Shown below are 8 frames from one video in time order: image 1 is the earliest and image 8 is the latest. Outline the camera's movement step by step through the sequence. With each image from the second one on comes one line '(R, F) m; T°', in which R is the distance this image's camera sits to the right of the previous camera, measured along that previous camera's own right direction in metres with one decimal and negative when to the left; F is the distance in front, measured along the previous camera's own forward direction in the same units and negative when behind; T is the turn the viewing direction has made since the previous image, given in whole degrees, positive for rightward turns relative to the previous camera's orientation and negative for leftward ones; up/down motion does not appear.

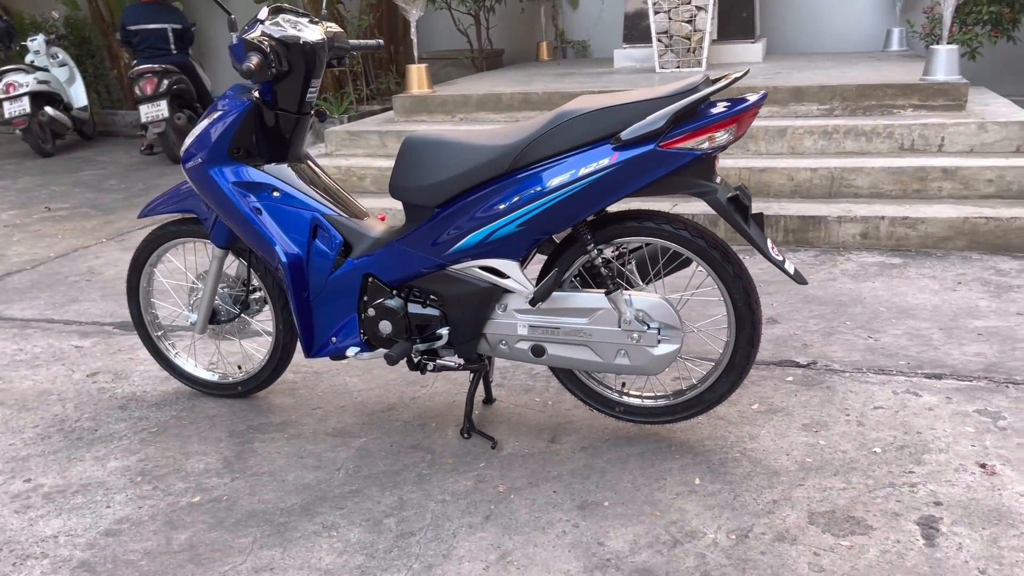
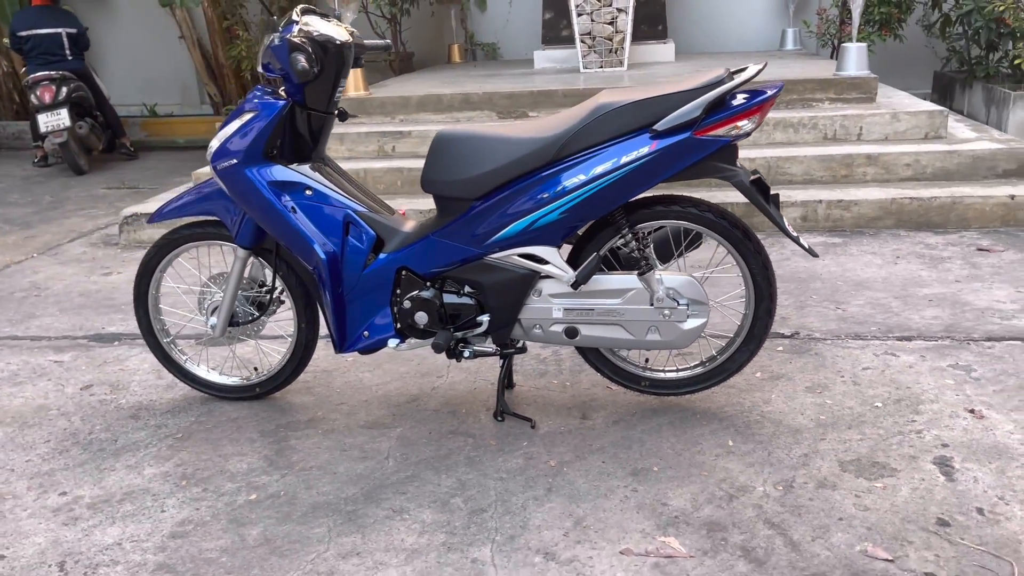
(-0.5, -0.1) m; +8°
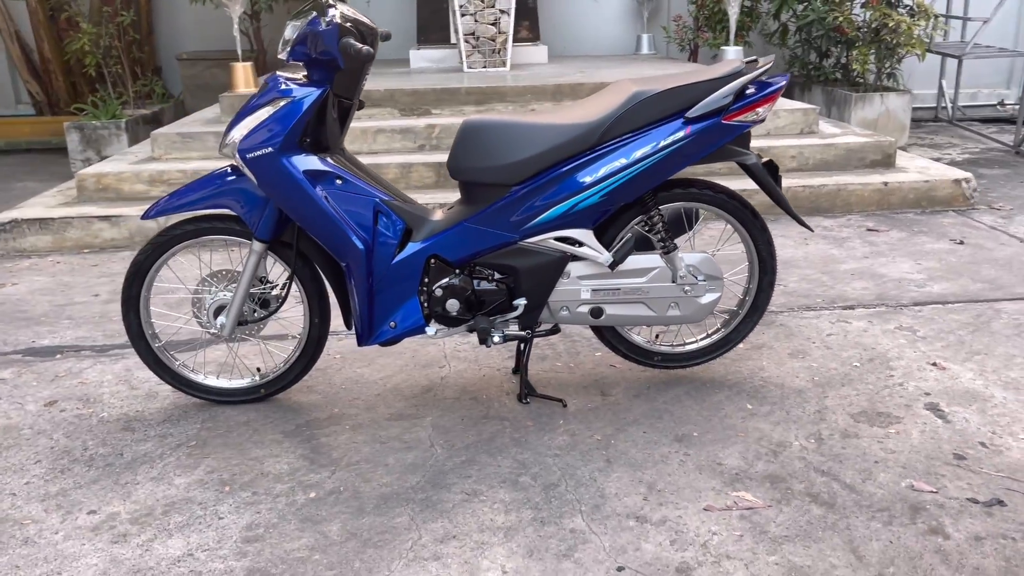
(-0.7, 0.0) m; +13°
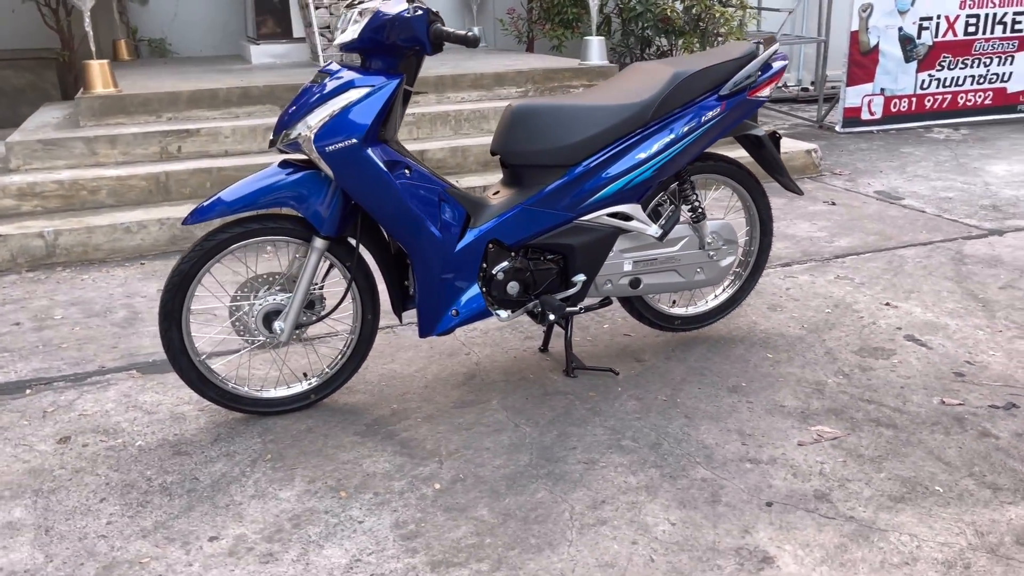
(-1.0, +0.1) m; +15°
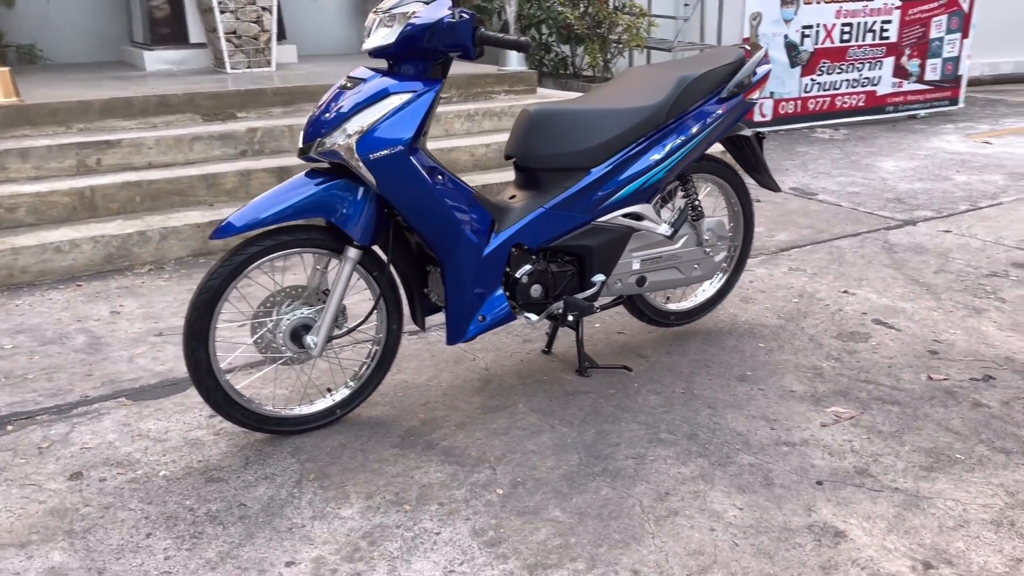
(-0.6, 0.0) m; +9°
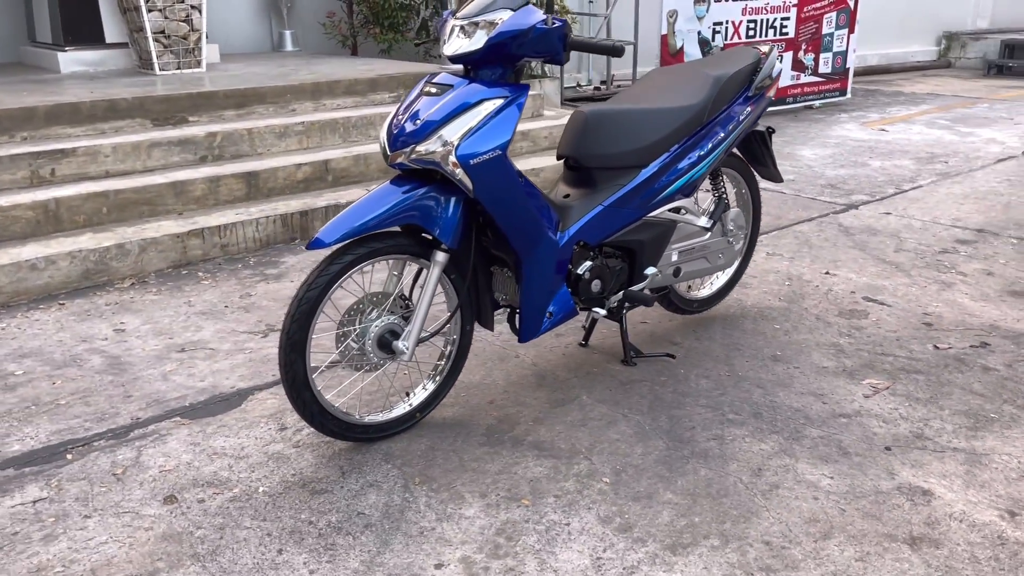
(-0.7, 0.0) m; +9°
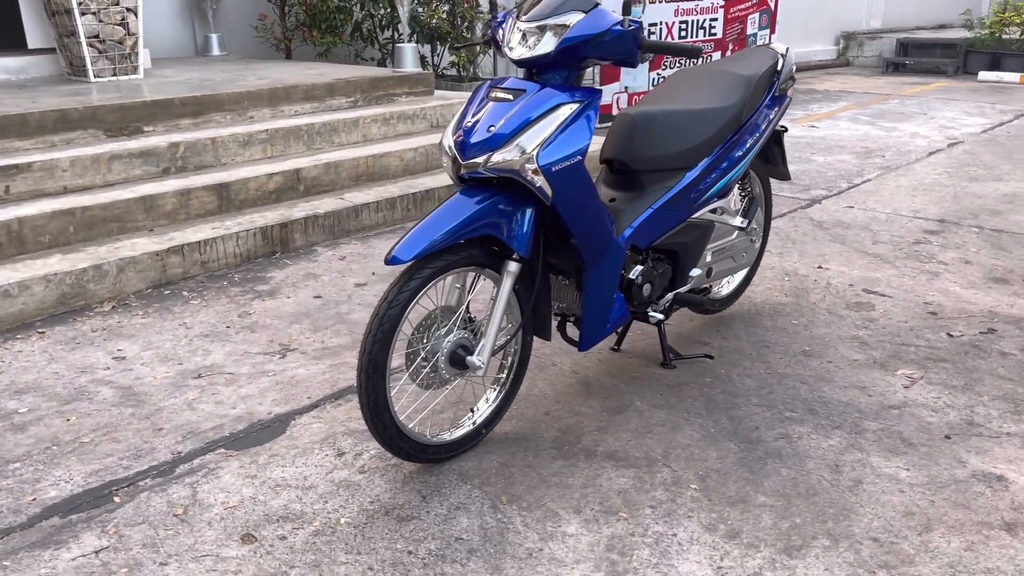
(-0.5, +0.1) m; +7°
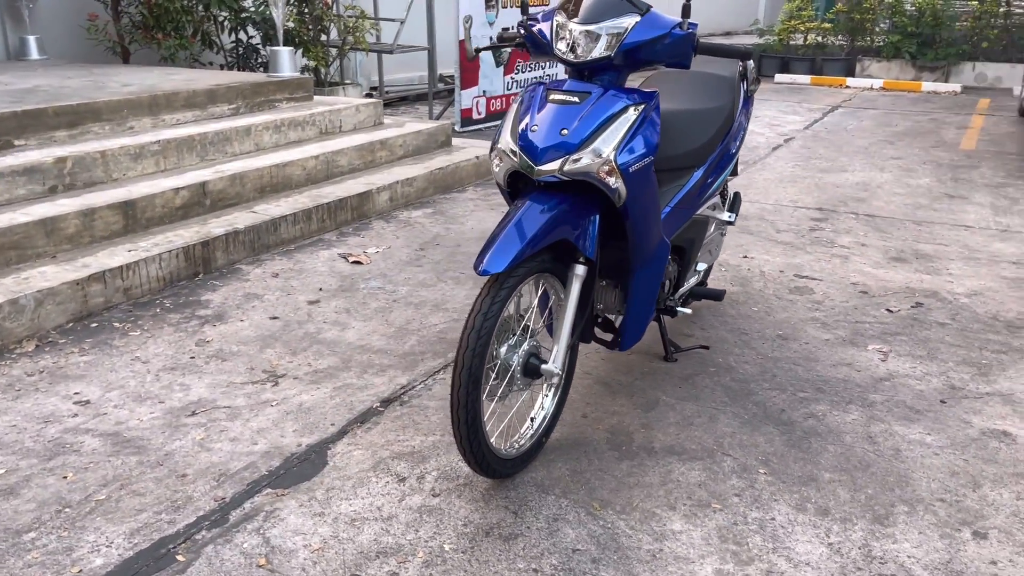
(-0.8, +0.1) m; +14°
